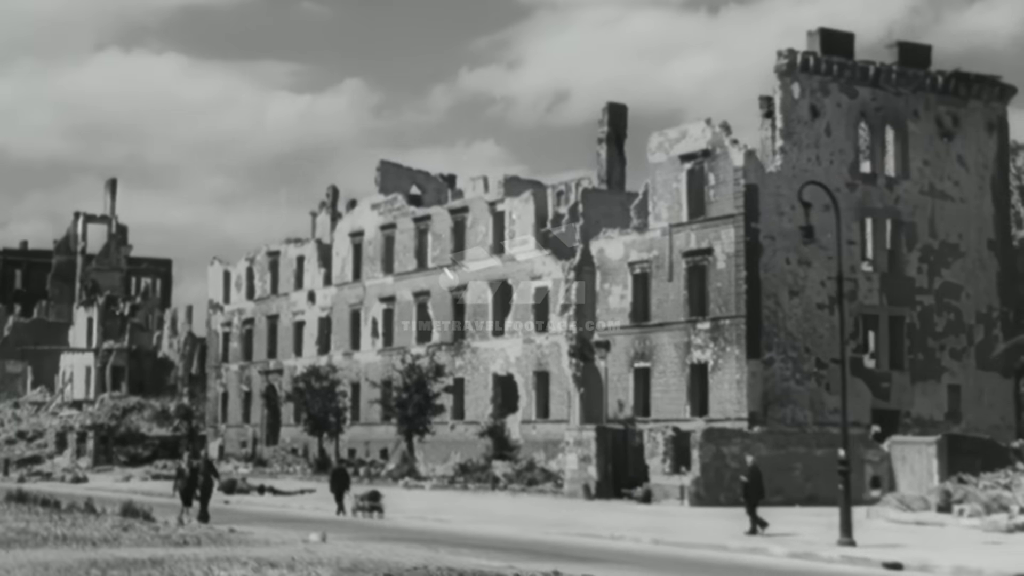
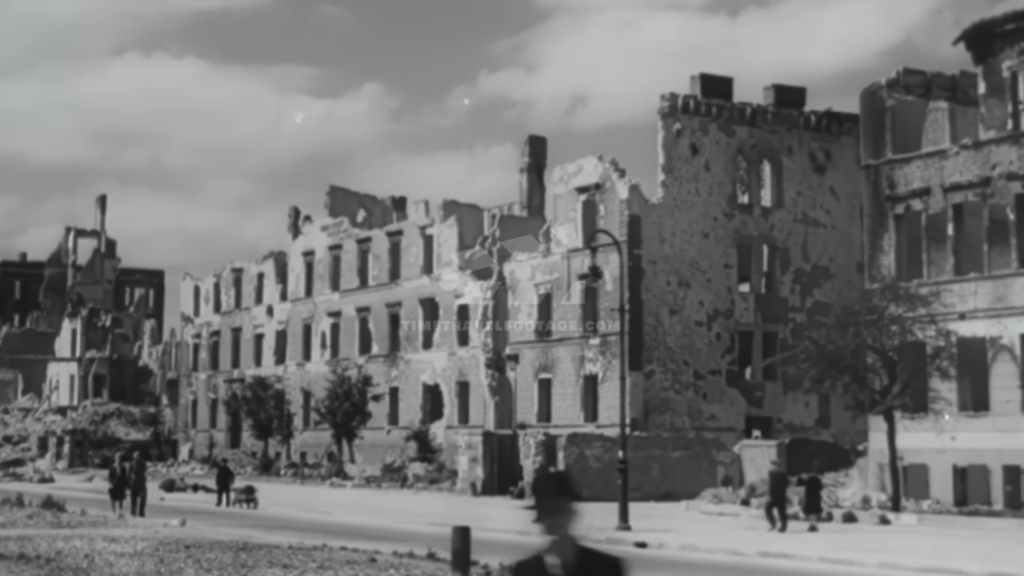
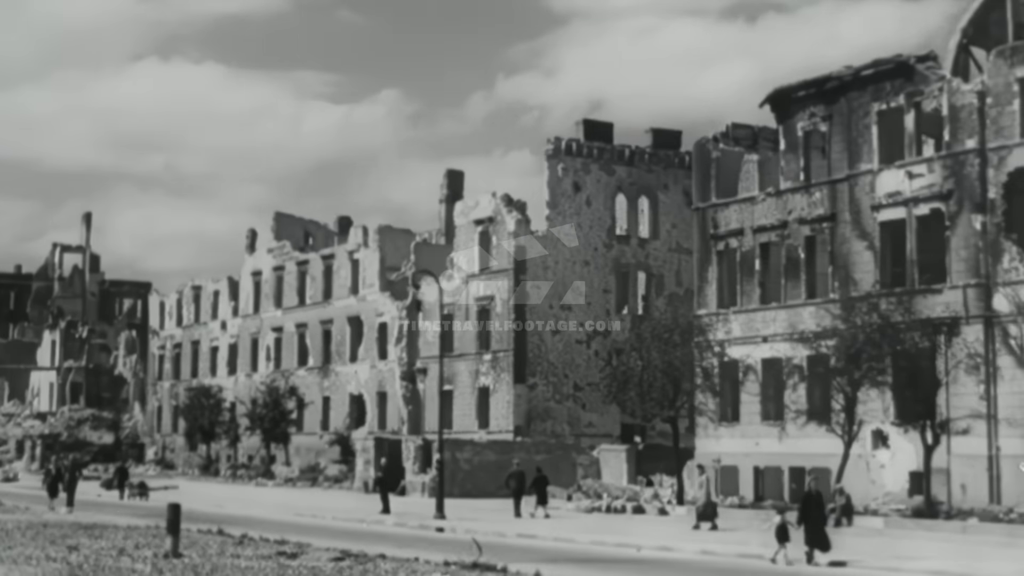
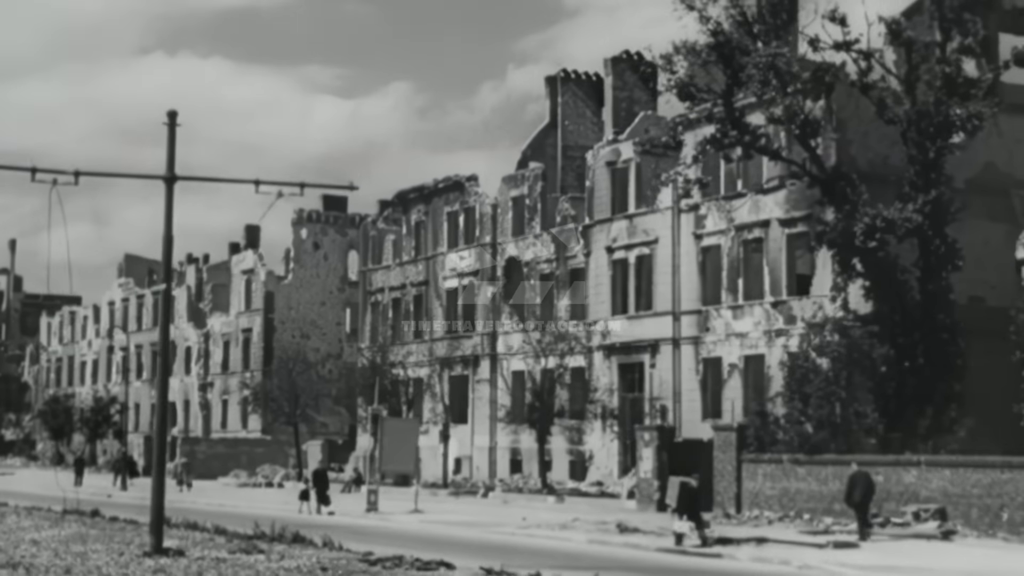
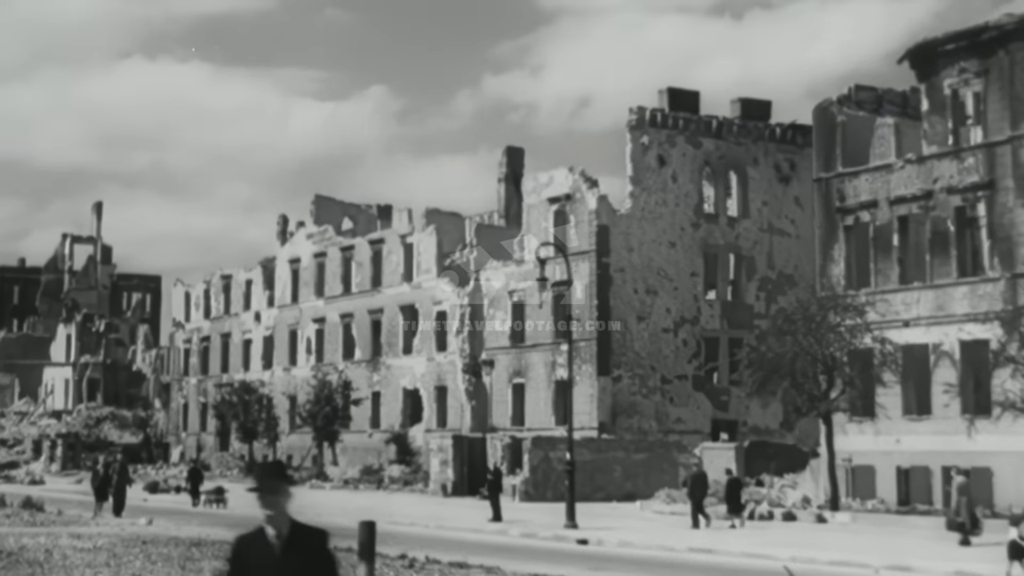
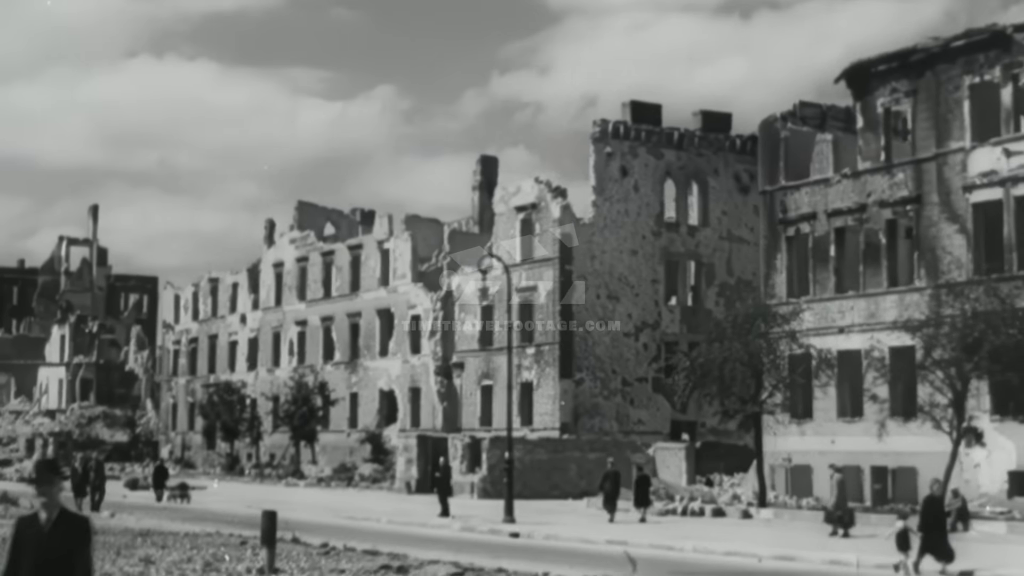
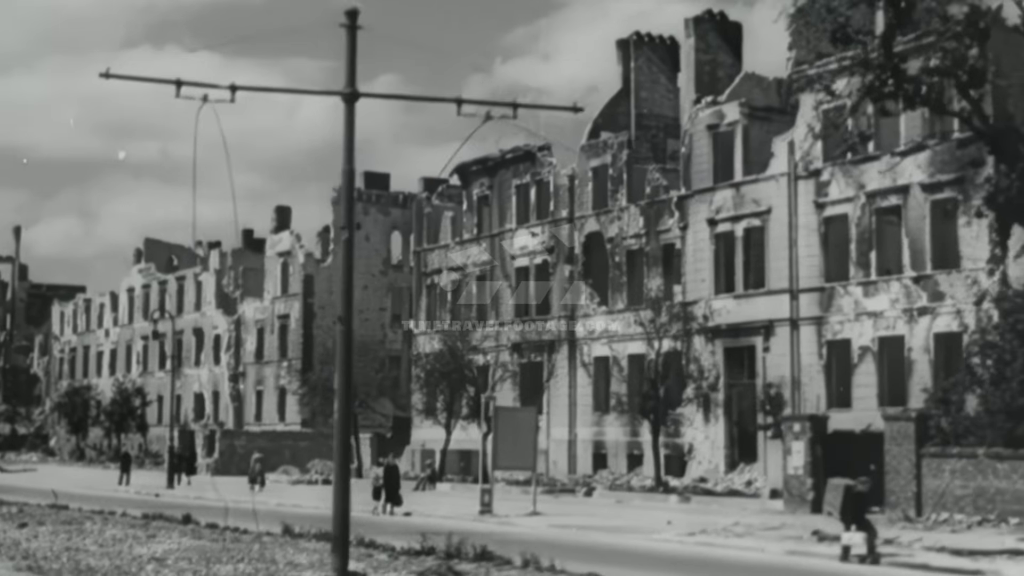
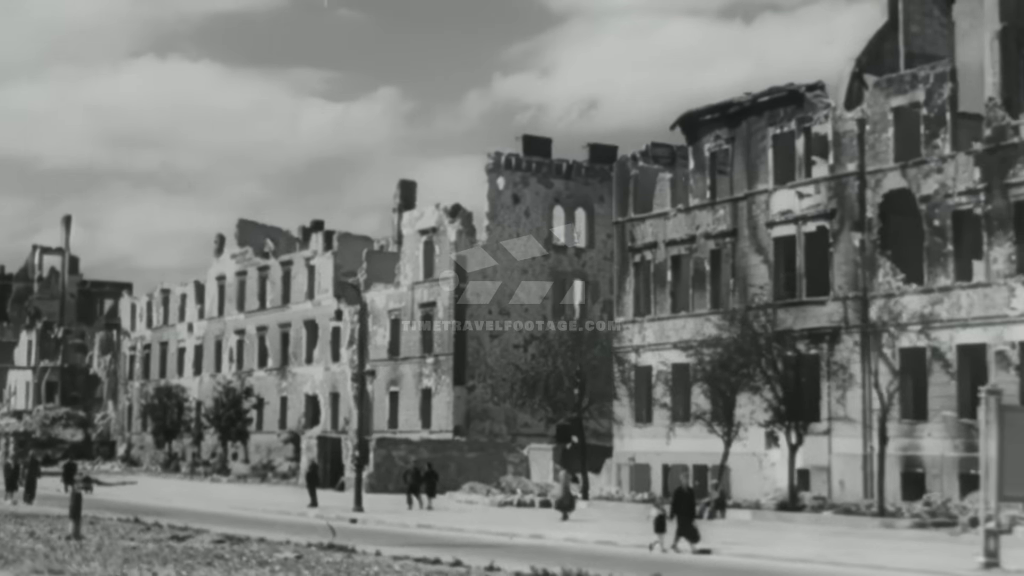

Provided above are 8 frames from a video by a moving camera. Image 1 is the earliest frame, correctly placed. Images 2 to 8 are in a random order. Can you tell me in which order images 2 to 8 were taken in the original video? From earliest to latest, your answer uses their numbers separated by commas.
2, 5, 6, 3, 8, 7, 4
